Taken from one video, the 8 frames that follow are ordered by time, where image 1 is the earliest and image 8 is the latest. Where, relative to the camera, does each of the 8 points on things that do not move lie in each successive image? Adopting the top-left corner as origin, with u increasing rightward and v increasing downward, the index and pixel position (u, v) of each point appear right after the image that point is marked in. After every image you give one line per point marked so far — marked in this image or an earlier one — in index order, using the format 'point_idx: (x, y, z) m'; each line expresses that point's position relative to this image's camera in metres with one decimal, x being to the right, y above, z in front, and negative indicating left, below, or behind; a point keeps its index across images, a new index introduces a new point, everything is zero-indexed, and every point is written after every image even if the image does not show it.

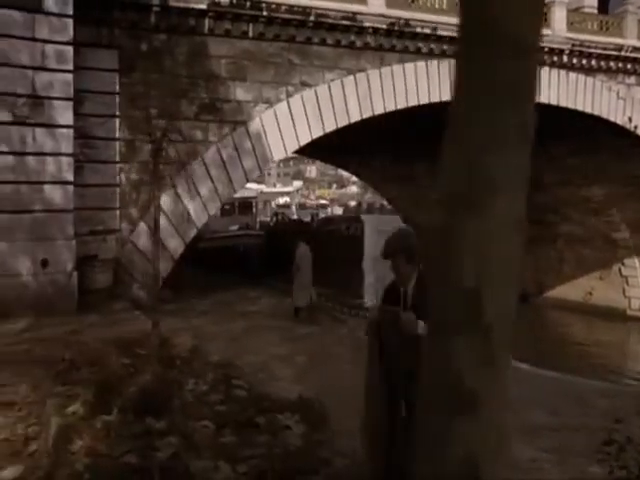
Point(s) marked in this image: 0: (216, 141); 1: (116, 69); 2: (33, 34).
0: (-1.8, +1.7, +13.2) m
1: (-3.3, +2.7, +12.4) m
2: (-3.7, +2.7, +10.0) m
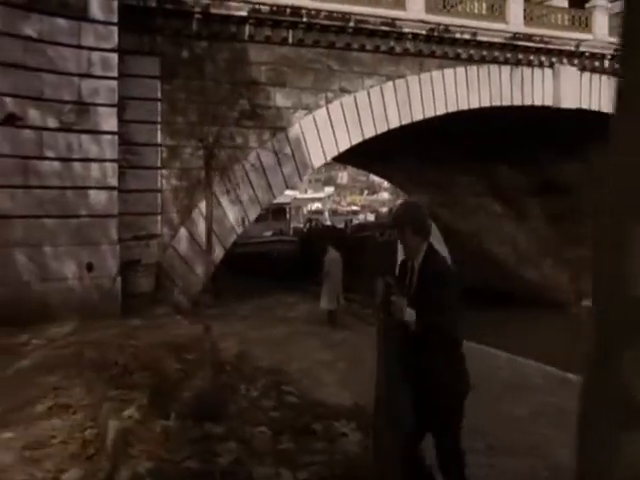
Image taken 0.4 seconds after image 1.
0: (-1.1, +1.6, +13.3) m
1: (-2.6, +2.7, +12.5) m
2: (-3.2, +2.6, +10.2) m
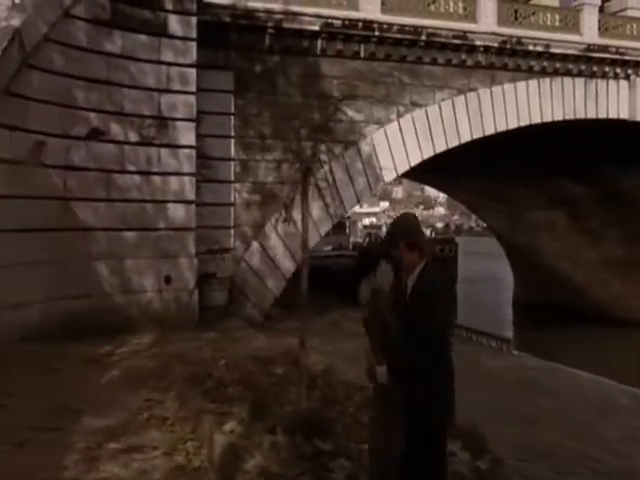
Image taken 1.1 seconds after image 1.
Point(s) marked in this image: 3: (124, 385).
0: (+0.1, +1.4, +13.3) m
1: (-1.4, +2.4, +12.6) m
2: (-2.1, +2.4, +10.3) m
3: (-1.7, -1.3, +6.8) m
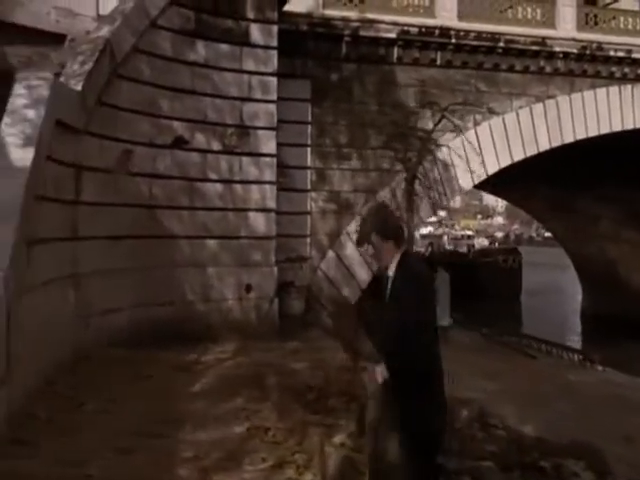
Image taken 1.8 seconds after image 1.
0: (+1.4, +1.2, +13.2) m
1: (-0.2, +2.3, +12.6) m
2: (-1.1, +2.3, +10.4) m
3: (-0.9, -1.4, +6.8) m
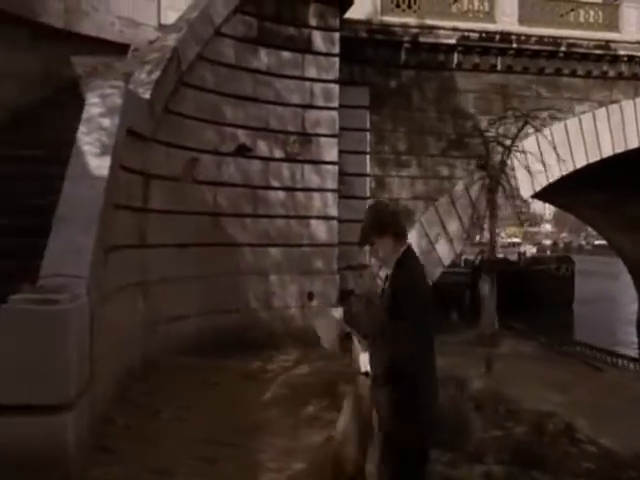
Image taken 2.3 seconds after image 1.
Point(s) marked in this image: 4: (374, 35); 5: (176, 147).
0: (+2.4, +1.1, +13.0) m
1: (+0.8, +2.2, +12.5) m
2: (-0.2, +2.2, +10.3) m
3: (-0.3, -1.4, +6.7) m
4: (+0.9, +3.3, +12.4) m
5: (-1.6, +1.0, +8.7) m
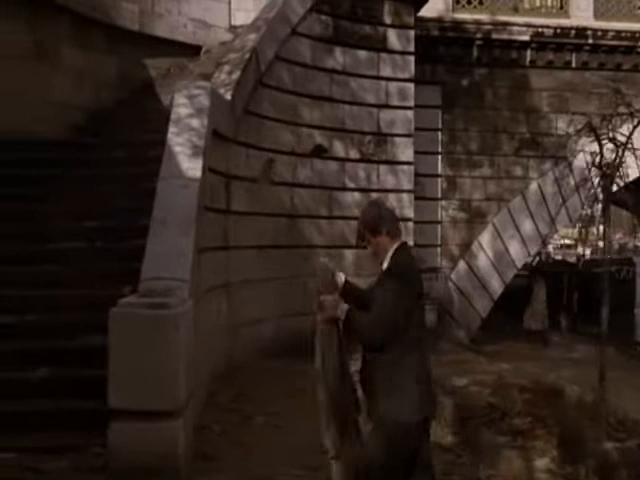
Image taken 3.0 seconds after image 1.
0: (+3.5, +1.0, +12.6) m
1: (+1.9, +2.1, +12.3) m
2: (+0.8, +2.2, +10.2) m
3: (+0.5, -1.4, +6.5) m
4: (+2.0, +3.3, +12.2) m
5: (-0.7, +1.0, +8.6) m
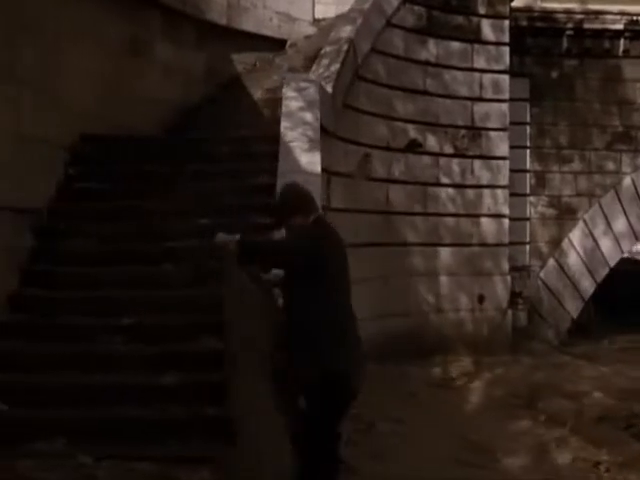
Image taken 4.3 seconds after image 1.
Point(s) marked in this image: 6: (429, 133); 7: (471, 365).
0: (+4.8, +1.1, +12.1) m
1: (+3.2, +2.2, +11.9) m
2: (+1.9, +2.2, +9.8) m
3: (+1.4, -1.4, +6.2) m
4: (+3.3, +3.3, +11.8) m
5: (+0.4, +1.0, +8.3) m
6: (+1.3, +1.3, +9.4) m
7: (+1.7, -1.4, +8.9) m
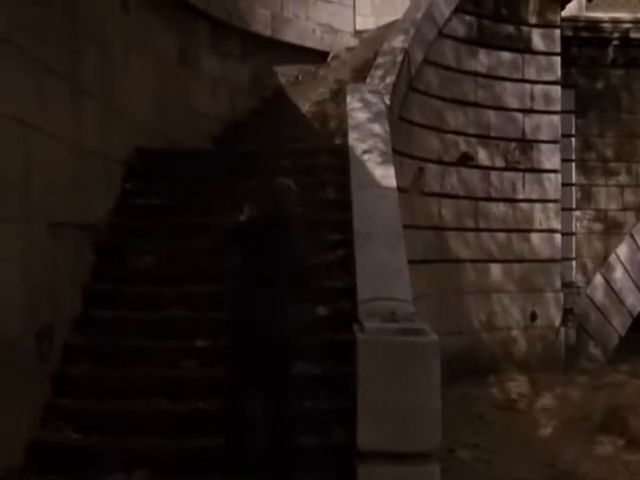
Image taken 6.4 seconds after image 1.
0: (+5.5, +0.8, +11.8) m
1: (+3.8, +2.0, +11.6) m
2: (+2.5, +2.0, +9.6) m
3: (+2.0, -1.5, +5.9) m
4: (+3.9, +3.1, +11.5) m
5: (+0.9, +0.9, +8.0) m
6: (+1.9, +1.1, +9.2) m
7: (+2.3, -1.6, +8.6) m
